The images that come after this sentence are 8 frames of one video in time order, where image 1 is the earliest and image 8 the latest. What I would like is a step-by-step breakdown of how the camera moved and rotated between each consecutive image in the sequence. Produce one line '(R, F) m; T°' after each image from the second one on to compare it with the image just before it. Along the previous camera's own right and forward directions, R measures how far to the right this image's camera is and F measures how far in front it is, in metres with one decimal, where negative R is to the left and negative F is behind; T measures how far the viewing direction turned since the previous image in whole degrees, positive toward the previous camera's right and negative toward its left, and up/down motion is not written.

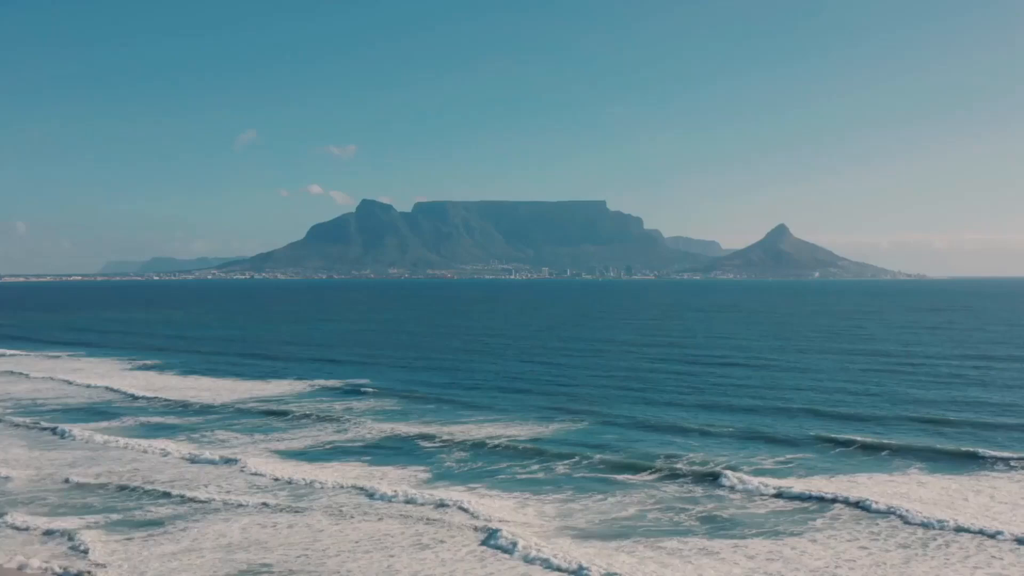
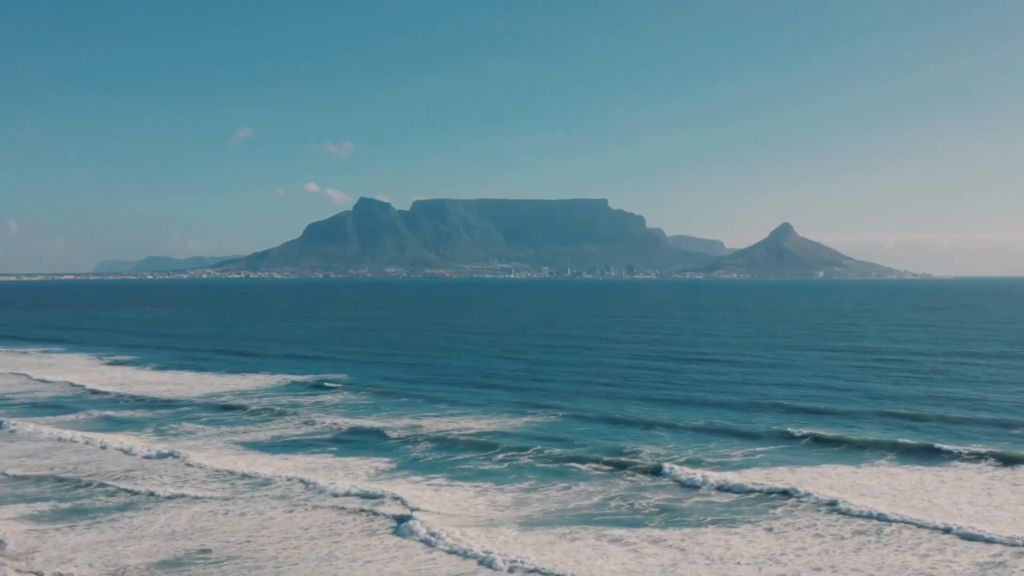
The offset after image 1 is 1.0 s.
(+1.2, -0.2) m; 0°
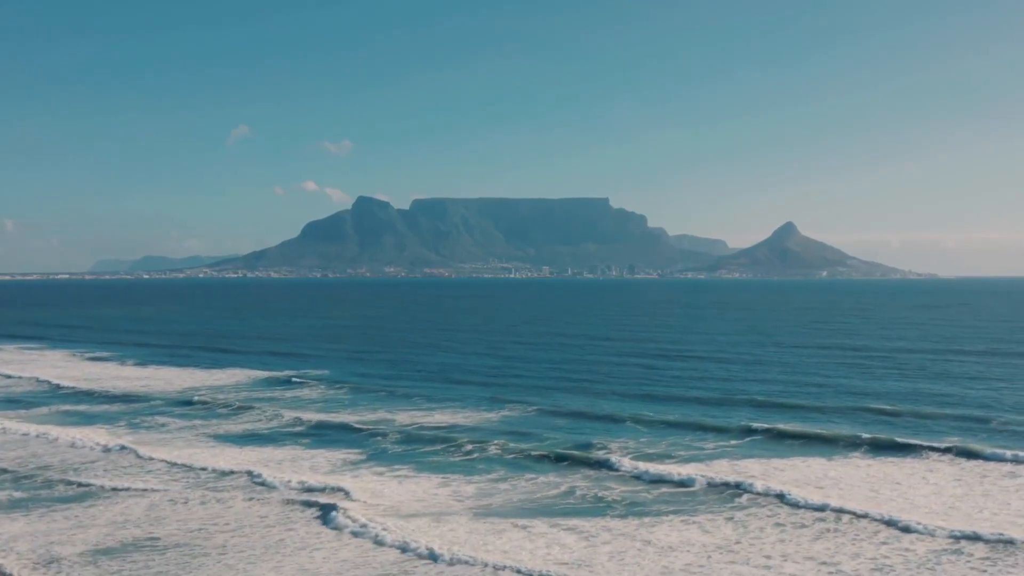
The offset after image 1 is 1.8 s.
(+1.0, -0.3) m; 0°
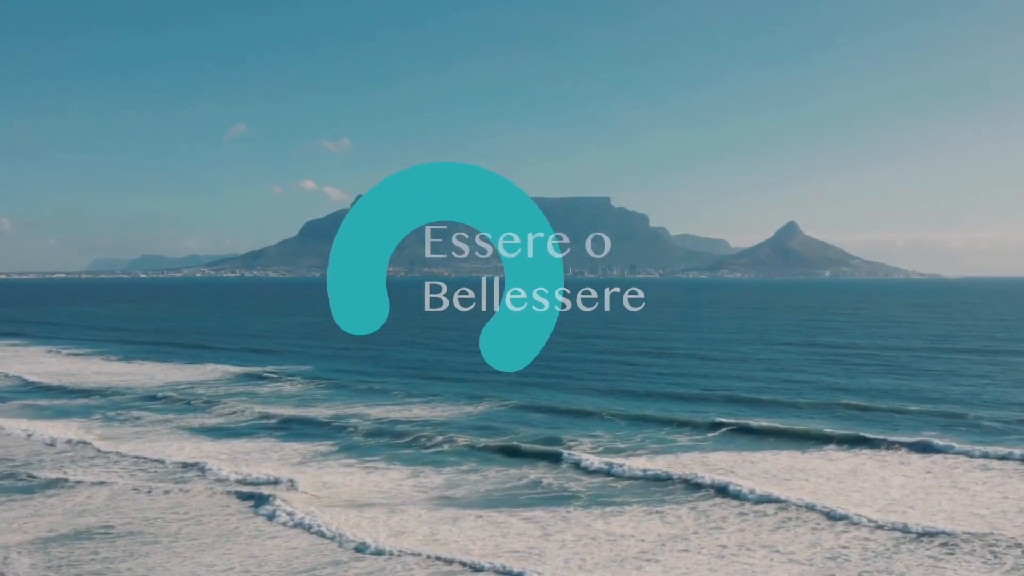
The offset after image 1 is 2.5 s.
(+0.9, -0.3) m; 0°
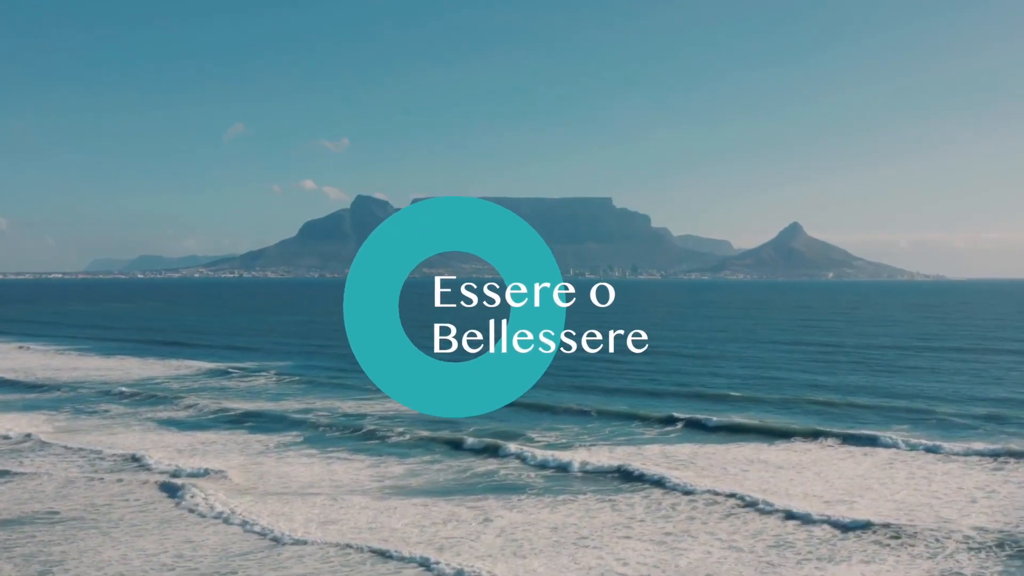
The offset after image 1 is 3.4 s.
(+1.3, -0.5) m; 0°
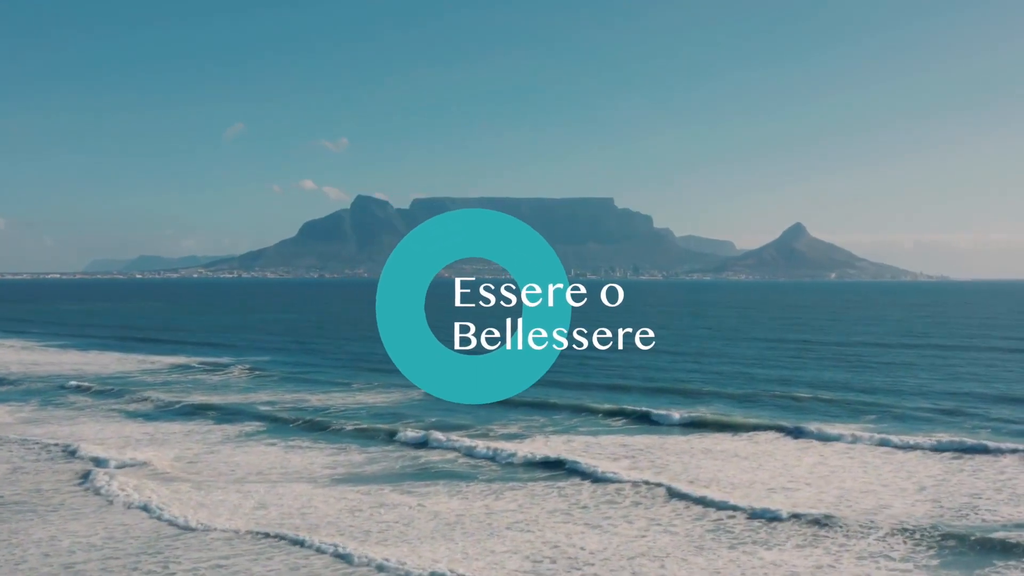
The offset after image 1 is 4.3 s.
(+1.5, -0.6) m; 0°
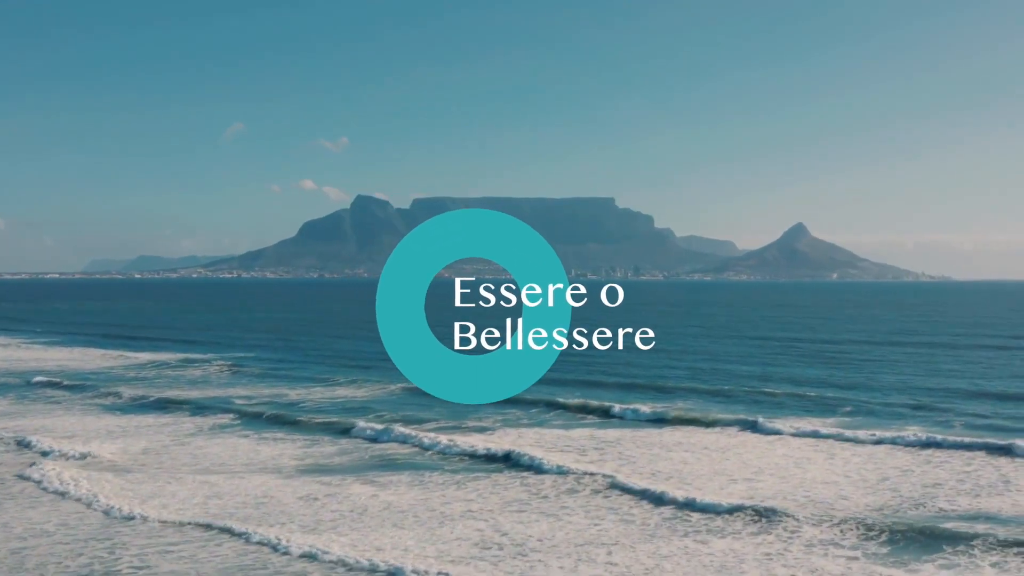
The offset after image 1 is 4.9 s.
(+1.1, -0.4) m; 0°
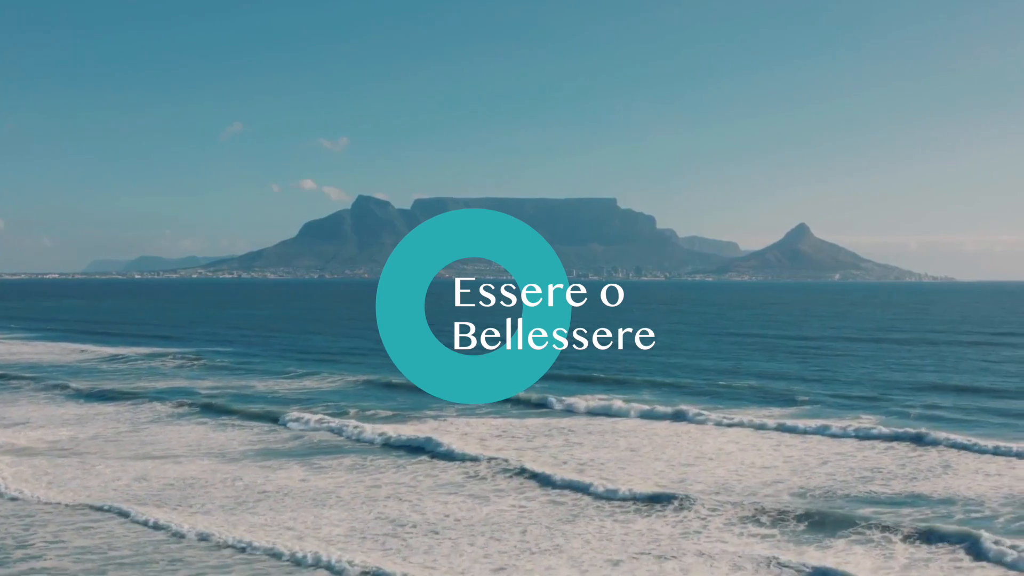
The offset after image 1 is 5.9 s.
(+1.9, -0.6) m; 0°
